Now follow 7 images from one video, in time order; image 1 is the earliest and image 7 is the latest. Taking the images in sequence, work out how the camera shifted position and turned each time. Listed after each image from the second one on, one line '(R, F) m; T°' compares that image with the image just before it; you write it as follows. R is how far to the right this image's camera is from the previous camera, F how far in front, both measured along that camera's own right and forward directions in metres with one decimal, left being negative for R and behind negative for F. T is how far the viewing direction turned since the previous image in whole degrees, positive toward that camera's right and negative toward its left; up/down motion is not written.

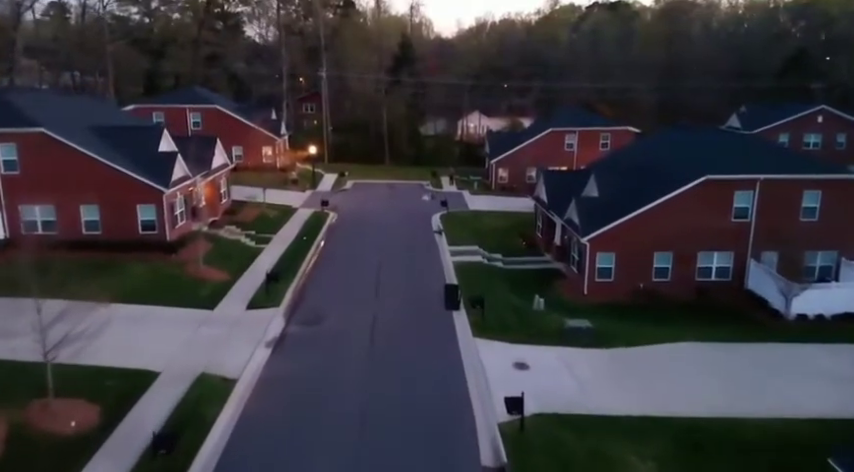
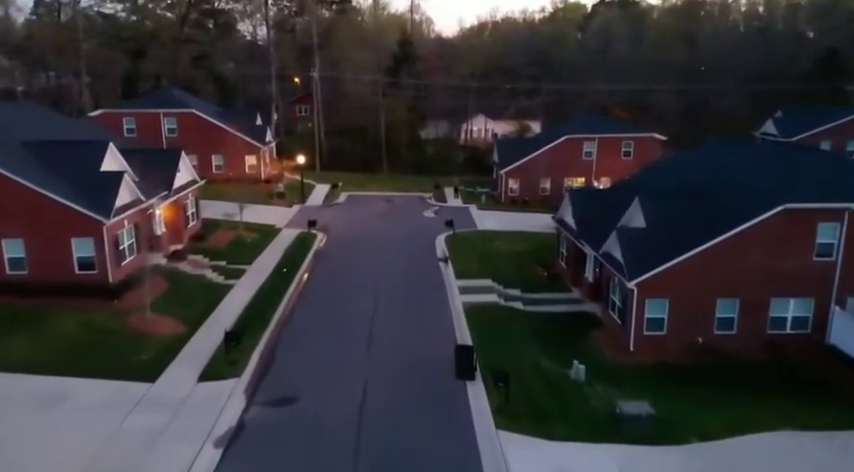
(-0.2, +4.5) m; 0°
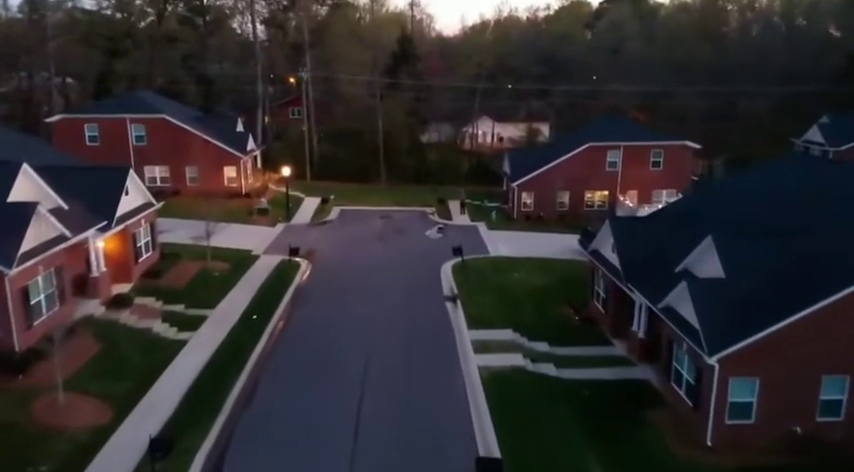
(-0.2, +4.6) m; 0°
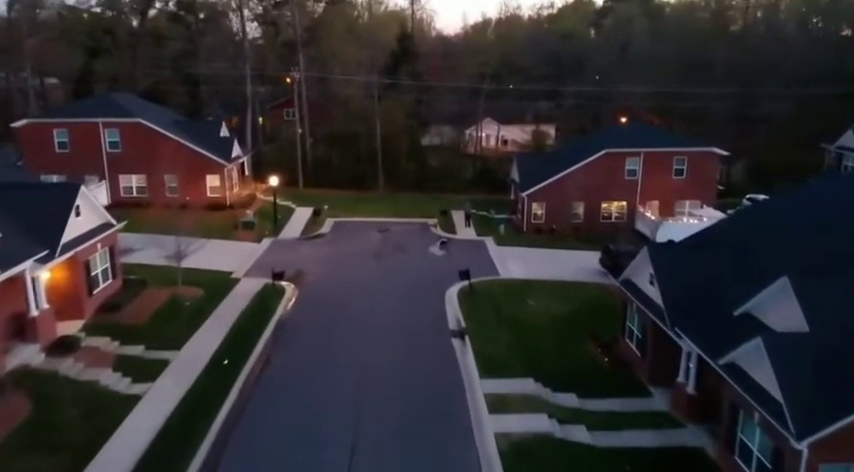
(-0.1, +3.0) m; 0°
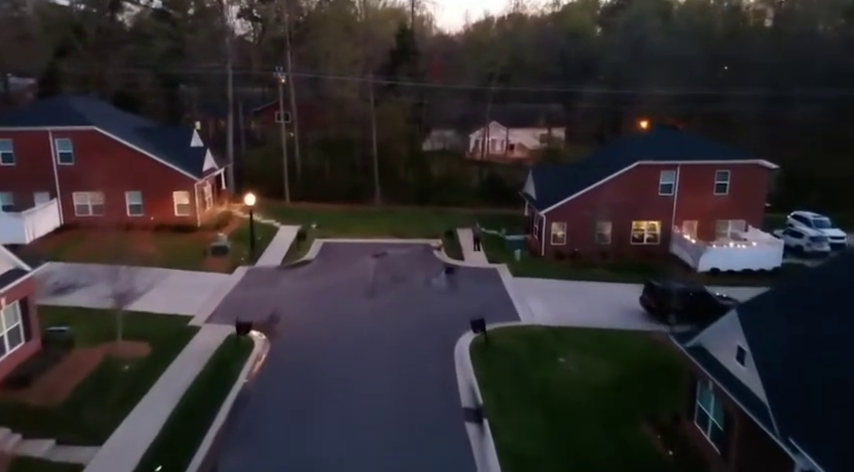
(-0.1, +4.3) m; 0°
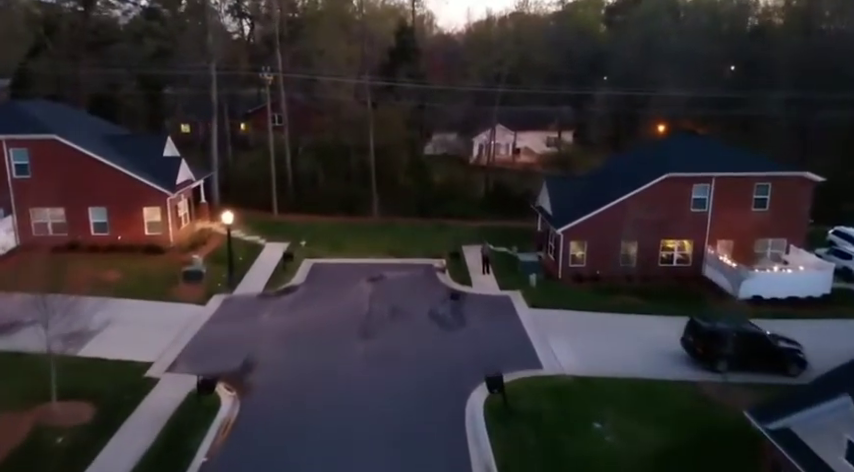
(-0.1, +3.1) m; 0°
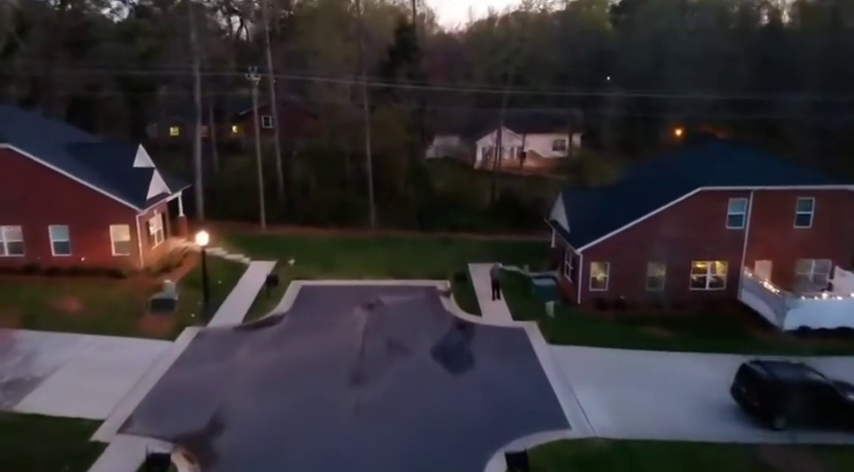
(-0.1, +2.7) m; 0°
